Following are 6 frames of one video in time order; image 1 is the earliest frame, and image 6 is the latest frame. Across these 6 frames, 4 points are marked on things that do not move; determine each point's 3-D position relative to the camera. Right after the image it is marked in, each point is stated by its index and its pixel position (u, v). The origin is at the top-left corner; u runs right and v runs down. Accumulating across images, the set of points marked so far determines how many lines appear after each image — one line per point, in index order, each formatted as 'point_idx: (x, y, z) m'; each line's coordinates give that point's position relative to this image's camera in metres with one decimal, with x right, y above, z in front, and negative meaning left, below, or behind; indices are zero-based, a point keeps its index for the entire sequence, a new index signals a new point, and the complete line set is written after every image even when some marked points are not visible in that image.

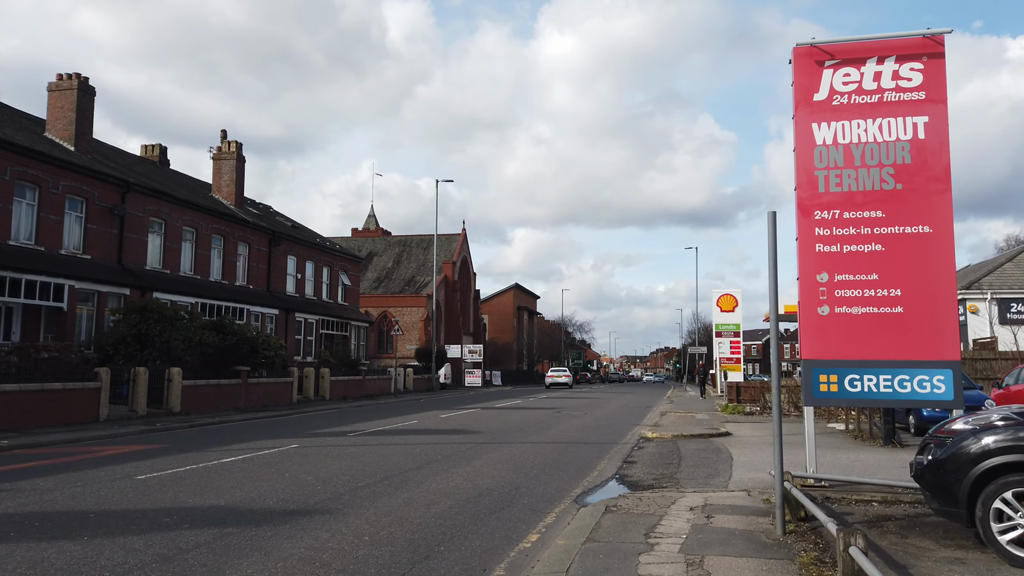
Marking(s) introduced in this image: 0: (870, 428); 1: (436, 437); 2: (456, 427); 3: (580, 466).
0: (+7.4, -2.9, +16.0) m
1: (-1.5, -3.0, +15.2) m
2: (-1.3, -3.2, +17.9) m
3: (+1.1, -2.8, +12.3) m
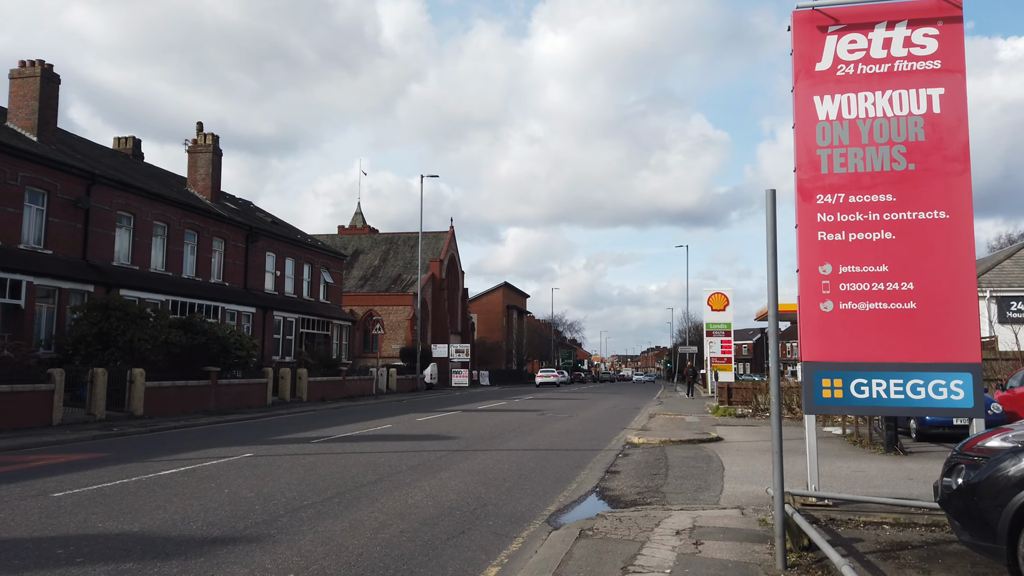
0: (+7.0, -2.8, +15.0) m
1: (-2.0, -2.9, +14.1) m
2: (-1.8, -3.2, +16.8) m
3: (+0.7, -2.8, +11.3) m
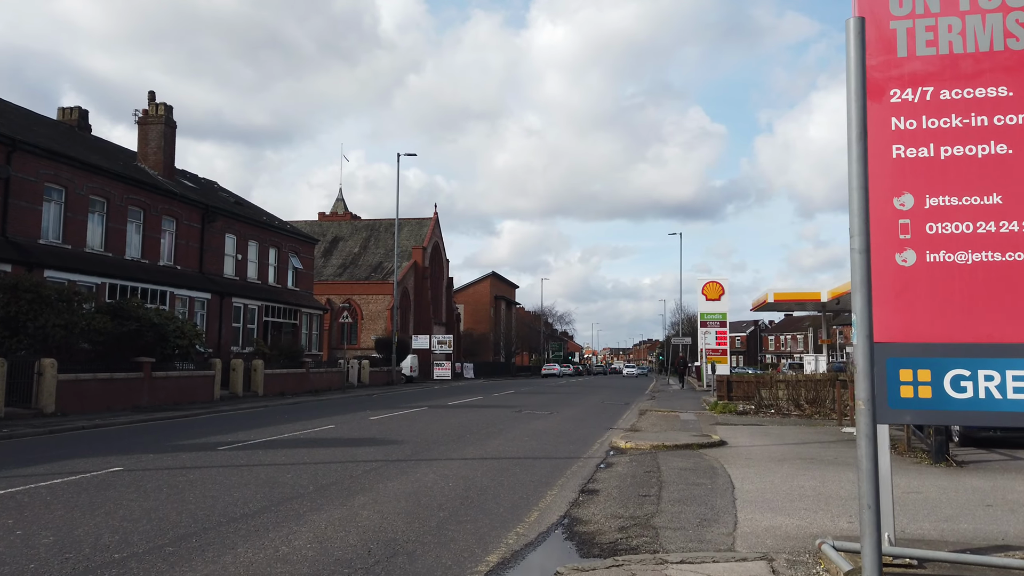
0: (+6.3, -2.4, +12.3) m
1: (-2.6, -2.4, +11.3) m
2: (-2.5, -2.7, +14.0) m
3: (0.0, -2.3, +8.5) m
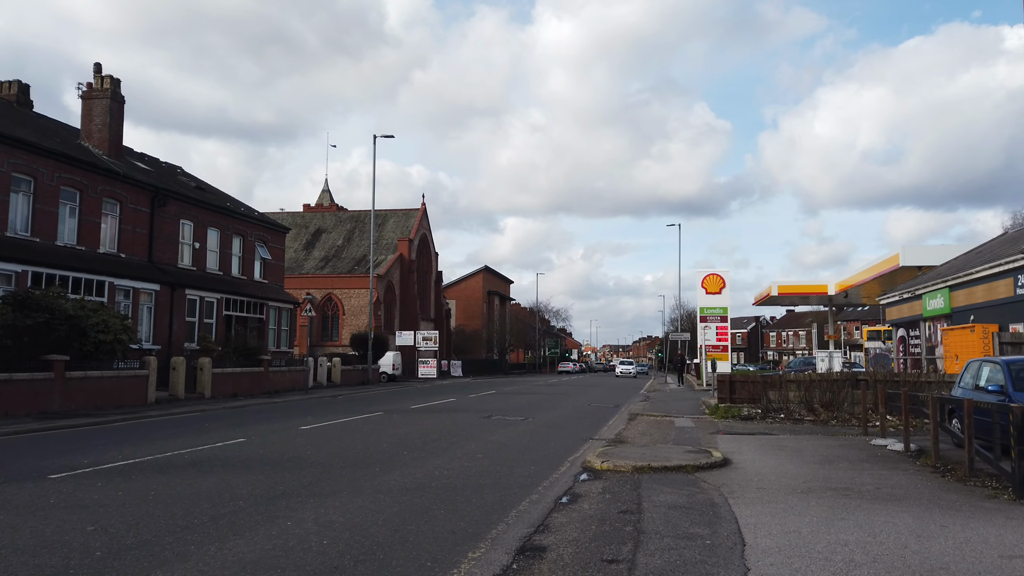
0: (+5.5, -2.1, +9.3) m
1: (-3.4, -2.1, +8.3) m
2: (-3.2, -2.4, +11.1) m
3: (-0.7, -2.0, +5.5) m
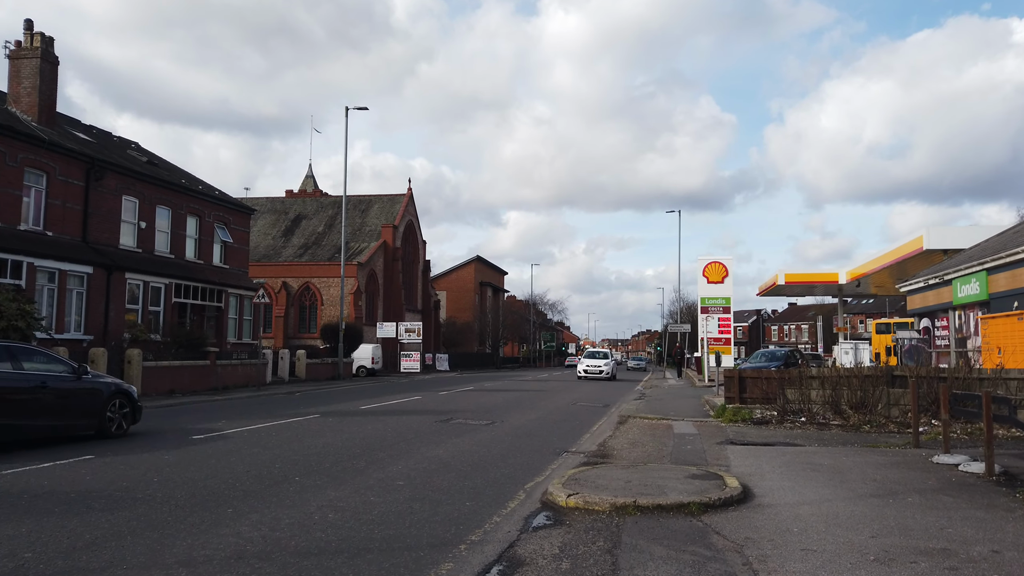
0: (+4.8, -1.7, +6.1) m
1: (-4.1, -1.7, +5.1) m
2: (-3.9, -1.9, +7.8) m
3: (-1.4, -1.7, +2.3) m
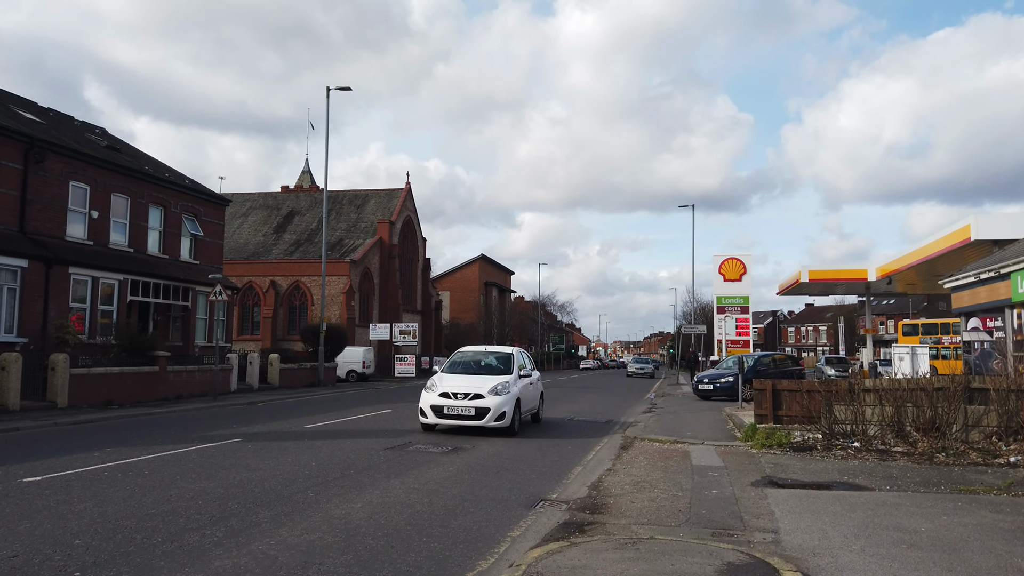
0: (+4.3, -1.5, +2.8) m
1: (-4.7, -1.5, +1.9) m
2: (-4.5, -1.8, +4.7) m
3: (-2.0, -1.5, -0.9) m
